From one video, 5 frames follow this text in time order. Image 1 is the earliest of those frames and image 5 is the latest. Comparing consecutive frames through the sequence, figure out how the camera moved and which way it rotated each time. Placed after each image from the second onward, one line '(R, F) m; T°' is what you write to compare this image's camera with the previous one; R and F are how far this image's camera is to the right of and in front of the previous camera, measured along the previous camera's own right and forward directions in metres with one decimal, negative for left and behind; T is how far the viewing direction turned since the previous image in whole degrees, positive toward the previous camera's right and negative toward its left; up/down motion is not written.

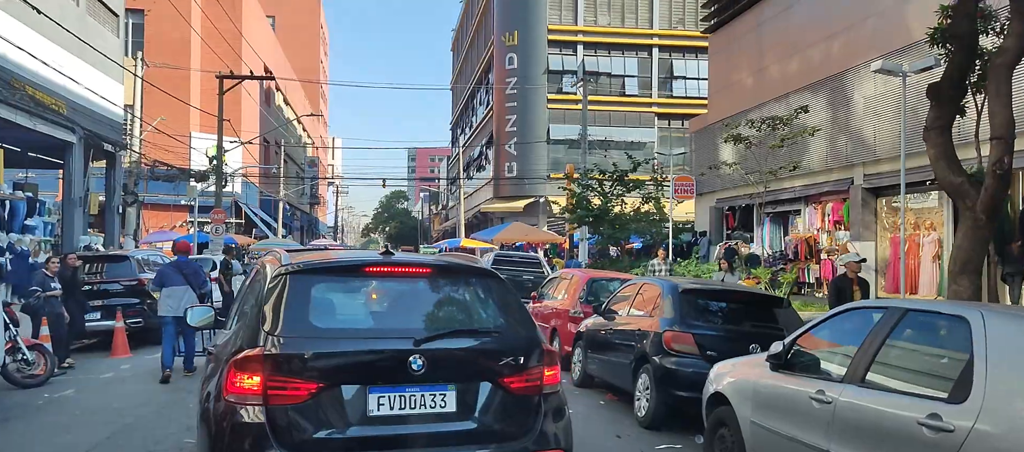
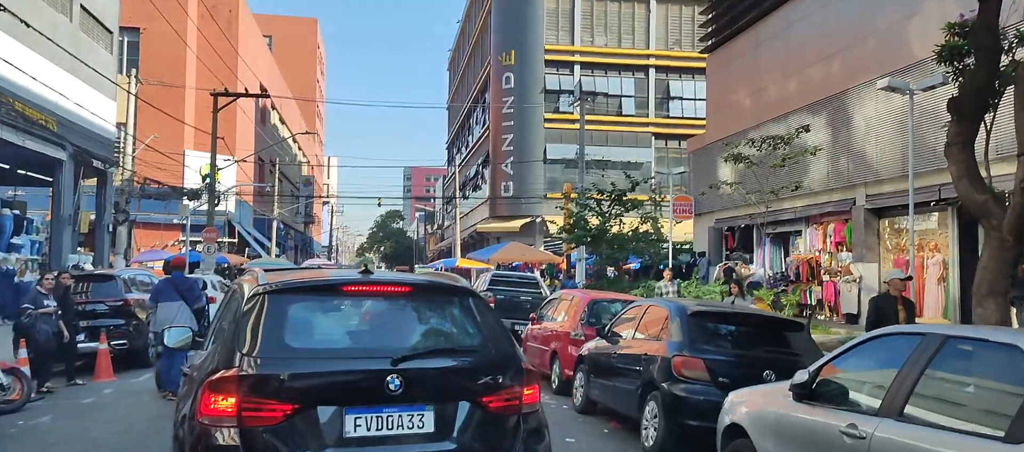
(0.0, +0.3) m; 0°
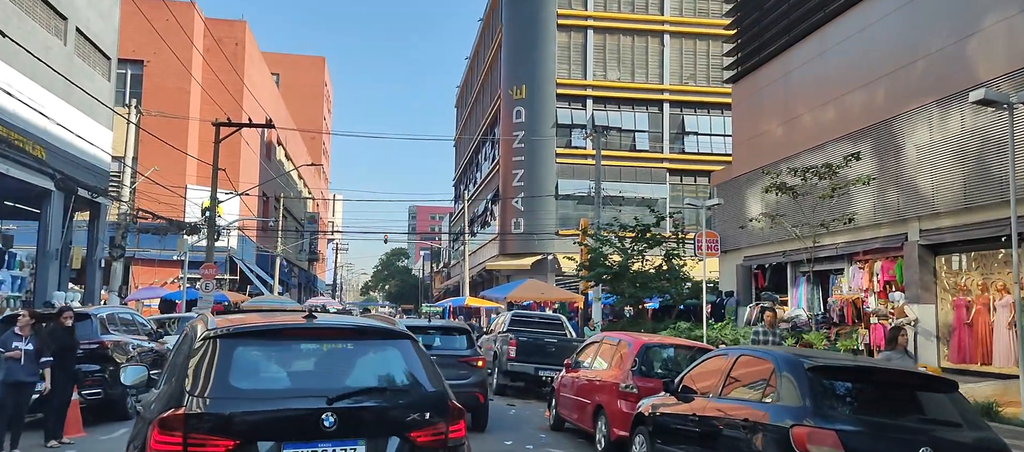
(-0.4, +1.4) m; 0°
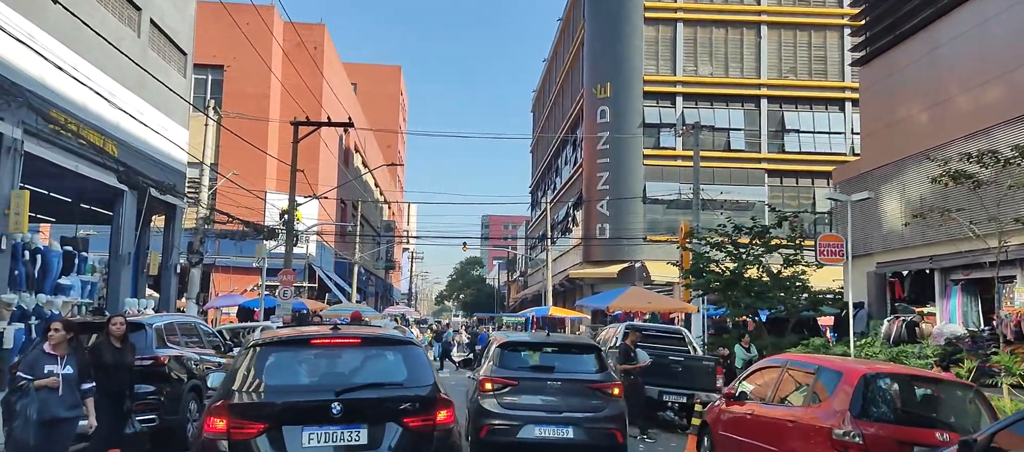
(-0.7, +2.1) m; -5°
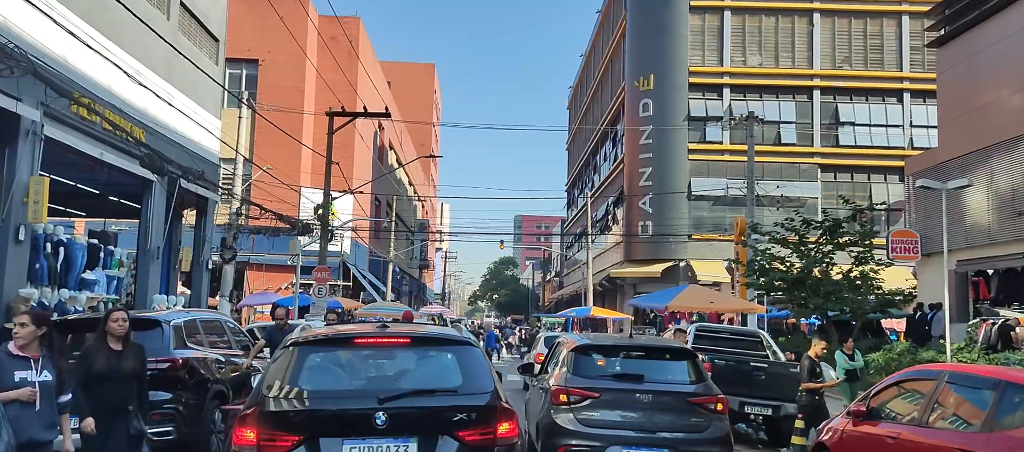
(-0.4, +1.3) m; -2°
